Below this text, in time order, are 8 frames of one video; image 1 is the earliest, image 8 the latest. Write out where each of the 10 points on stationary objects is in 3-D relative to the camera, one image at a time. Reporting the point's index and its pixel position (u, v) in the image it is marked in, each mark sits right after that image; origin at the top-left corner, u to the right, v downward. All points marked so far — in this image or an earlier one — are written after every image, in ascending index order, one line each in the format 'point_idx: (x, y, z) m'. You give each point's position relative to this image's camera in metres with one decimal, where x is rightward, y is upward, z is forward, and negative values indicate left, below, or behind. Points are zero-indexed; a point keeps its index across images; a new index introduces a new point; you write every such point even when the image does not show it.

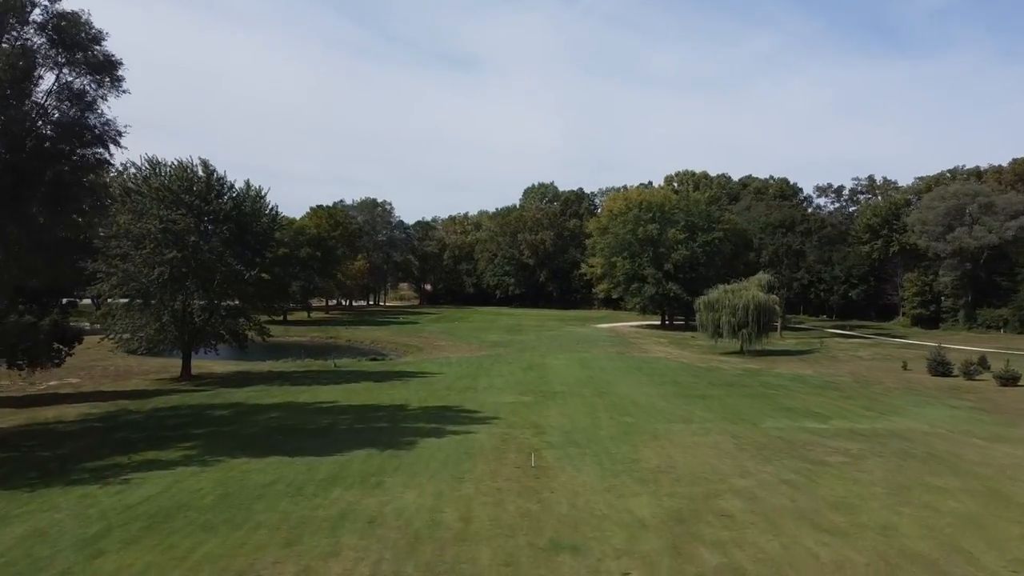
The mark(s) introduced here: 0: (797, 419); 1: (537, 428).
0: (+6.1, -2.8, +16.8) m
1: (+0.5, -2.7, +15.4) m
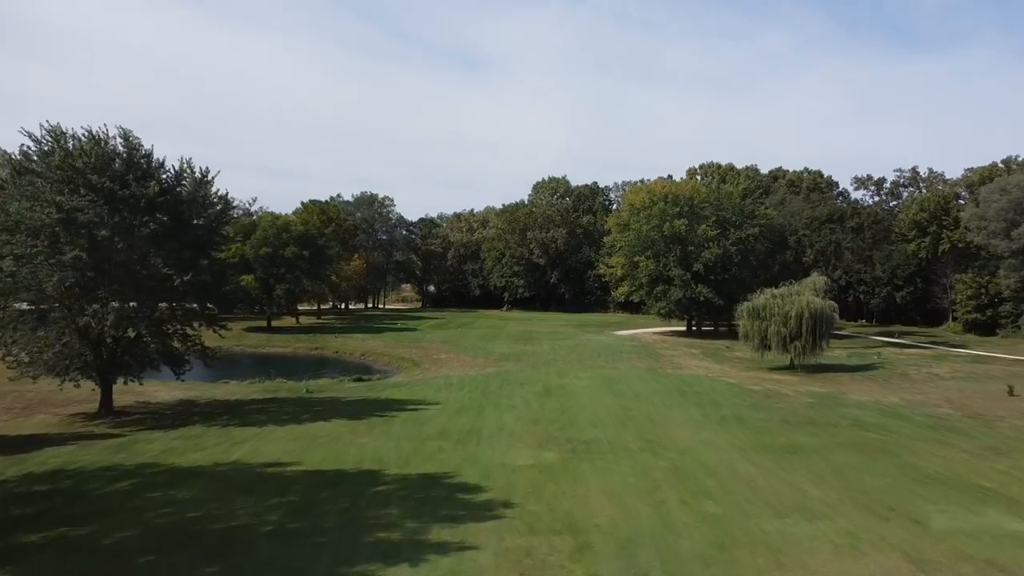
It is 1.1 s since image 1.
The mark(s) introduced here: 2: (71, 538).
0: (+6.4, -3.0, +10.8) m
1: (+0.8, -3.0, +9.5) m
2: (-5.4, -3.1, +9.7) m
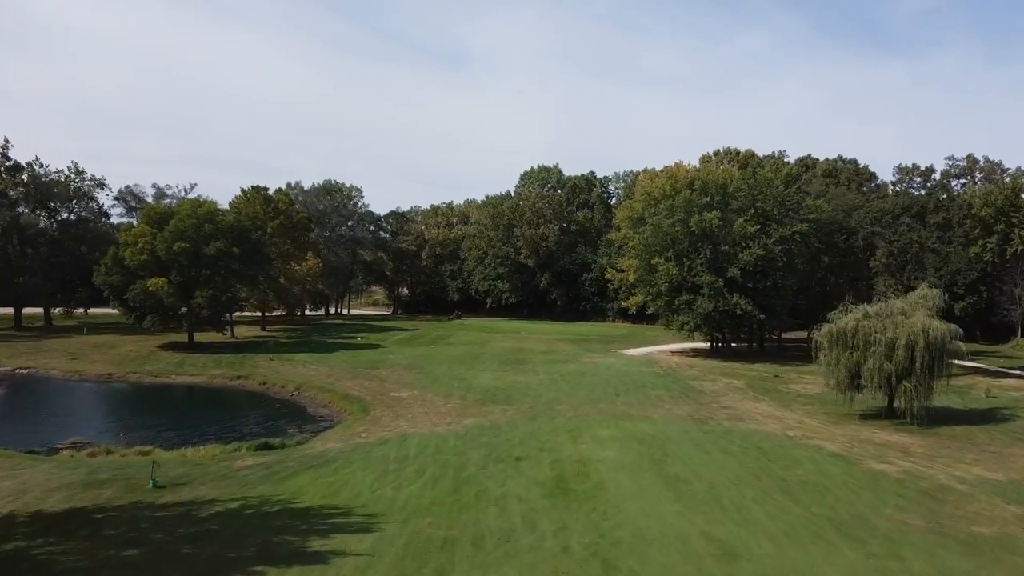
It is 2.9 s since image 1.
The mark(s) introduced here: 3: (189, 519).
0: (+6.6, -3.6, +0.6) m
1: (+1.0, -3.5, -0.9) m
2: (-5.2, -3.5, -0.9) m
3: (-5.4, -3.8, +13.0) m
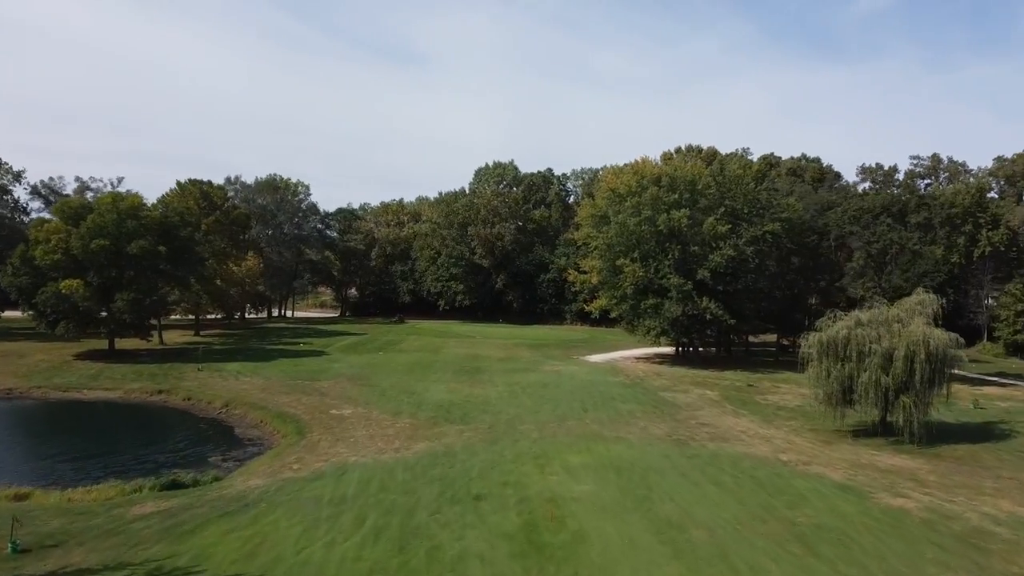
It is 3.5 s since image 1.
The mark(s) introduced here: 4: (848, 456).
0: (+6.8, -3.7, -1.9) m
1: (+1.4, -3.6, -3.7) m
2: (-4.8, -3.7, -4.1) m
3: (-5.8, -3.9, +9.8) m
4: (+8.5, -4.2, +20.0) m
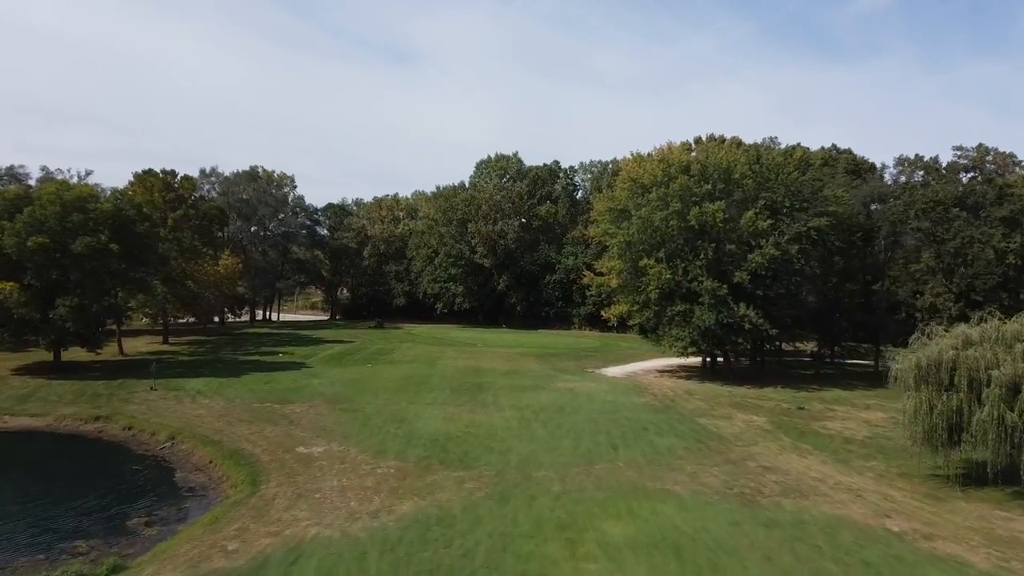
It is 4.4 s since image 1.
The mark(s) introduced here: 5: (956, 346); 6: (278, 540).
0: (+7.2, -3.9, -6.9) m
1: (+1.7, -3.8, -8.7) m
2: (-4.5, -3.9, -9.1) m
3: (-5.5, -4.1, +4.8) m
4: (+8.8, -4.4, +15.0) m
5: (+10.1, -1.3, +17.9) m
6: (-4.0, -4.3, +13.6) m
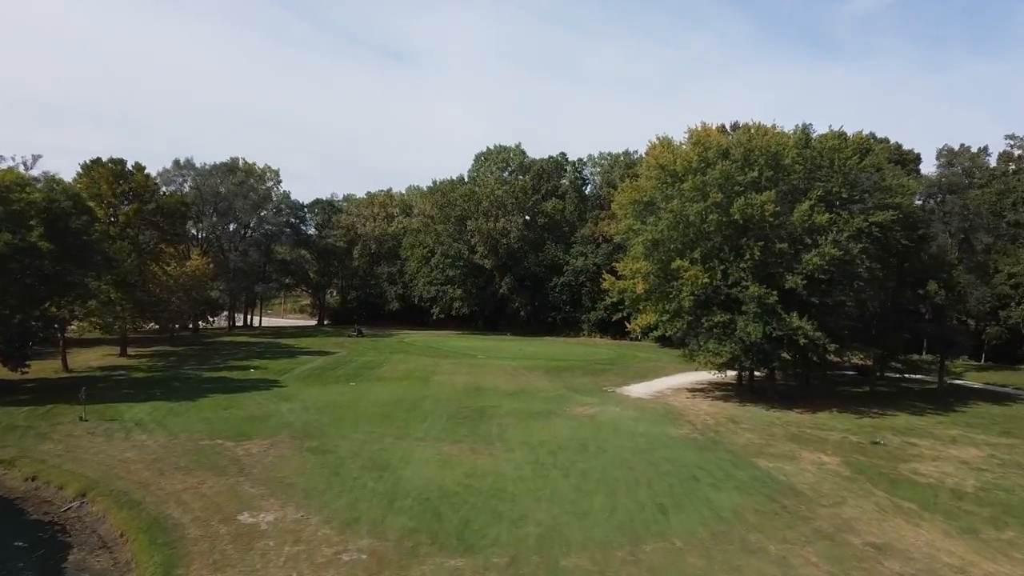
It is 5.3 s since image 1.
0: (+7.5, -4.2, -12.0) m
1: (+2.1, -4.1, -13.9) m
2: (-4.1, -4.1, -14.2) m
3: (-5.2, -4.4, -0.3) m
4: (+9.1, -4.7, +9.9) m
5: (+10.4, -1.5, +12.8) m
6: (-3.7, -4.5, +8.5) m
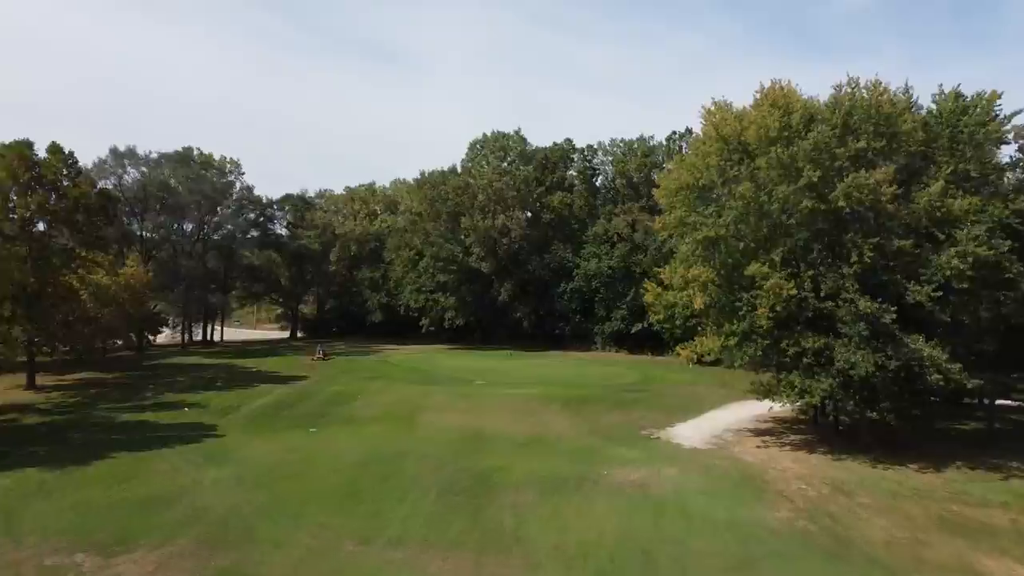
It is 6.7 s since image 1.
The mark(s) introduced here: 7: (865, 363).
0: (+8.3, -4.5, -19.6) m
1: (+2.9, -4.4, -21.4) m
2: (-3.3, -4.5, -21.9) m
3: (-4.5, -4.8, -8.0) m
4: (+9.7, -5.0, +2.4) m
5: (+10.9, -1.8, +5.3) m
6: (-3.1, -4.9, +0.8) m
7: (+8.5, -1.8, +18.8) m
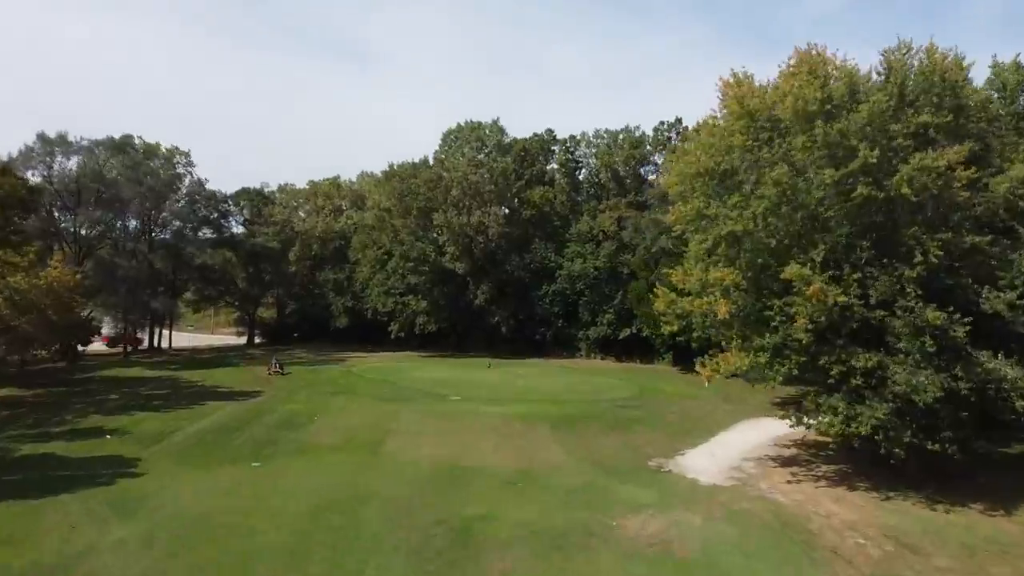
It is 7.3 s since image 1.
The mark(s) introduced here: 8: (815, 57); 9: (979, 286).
0: (+9.4, -4.6, -23.1) m
1: (+4.0, -4.6, -25.1) m
2: (-2.1, -4.7, -25.8) m
3: (-3.8, -5.0, -11.9) m
4: (+10.0, -5.1, -1.1) m
5: (+11.1, -2.0, +1.9) m
6: (-2.7, -5.1, -3.1) m
7: (+8.2, -1.9, +15.3) m
8: (+7.0, +5.3, +18.5) m
9: (+9.4, 0.0, +15.8) m
